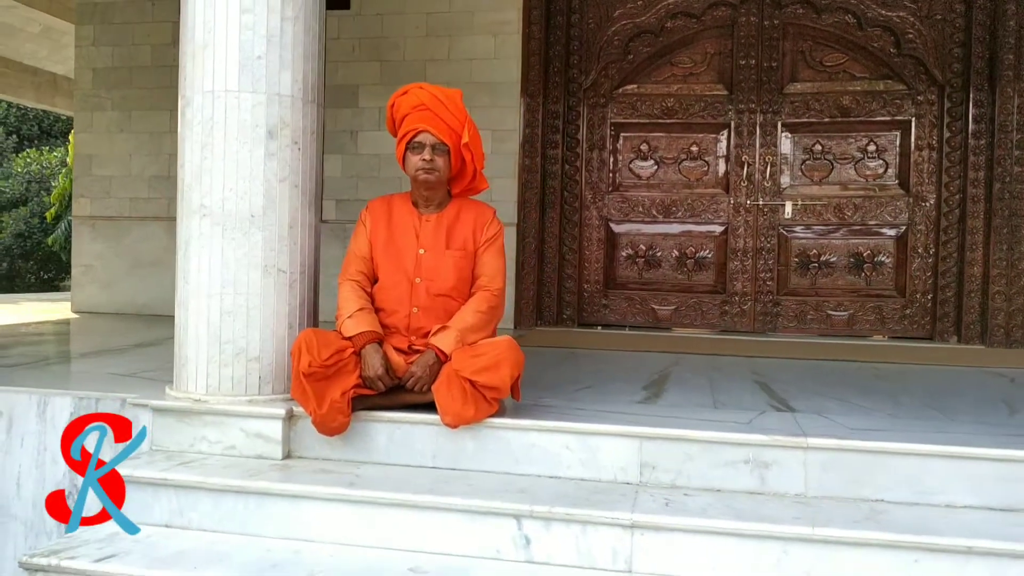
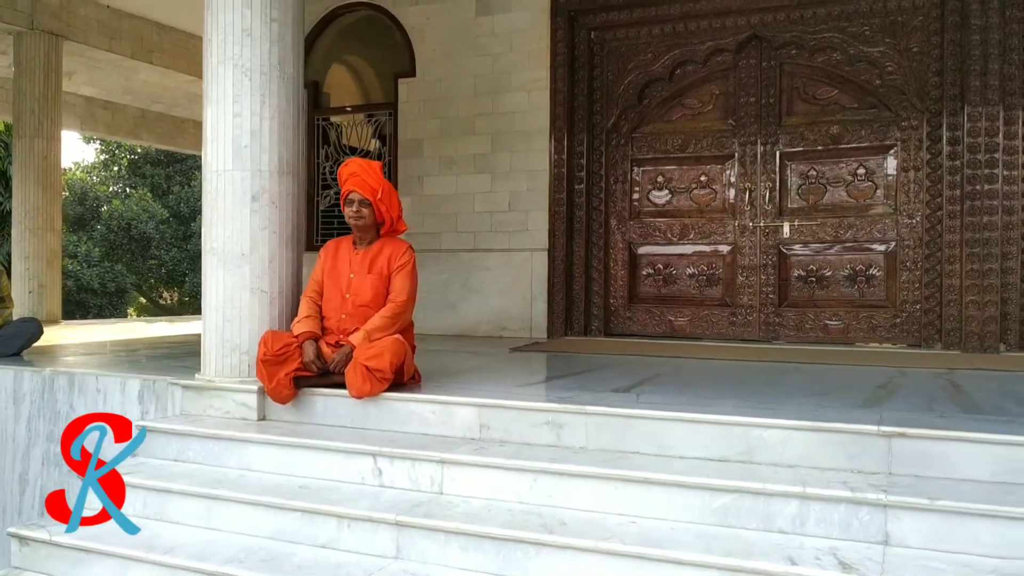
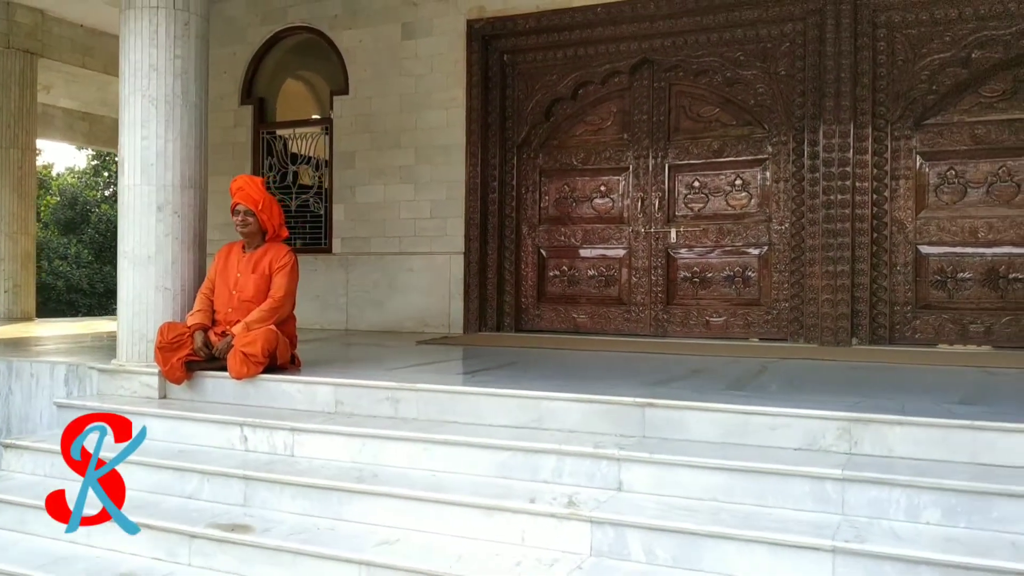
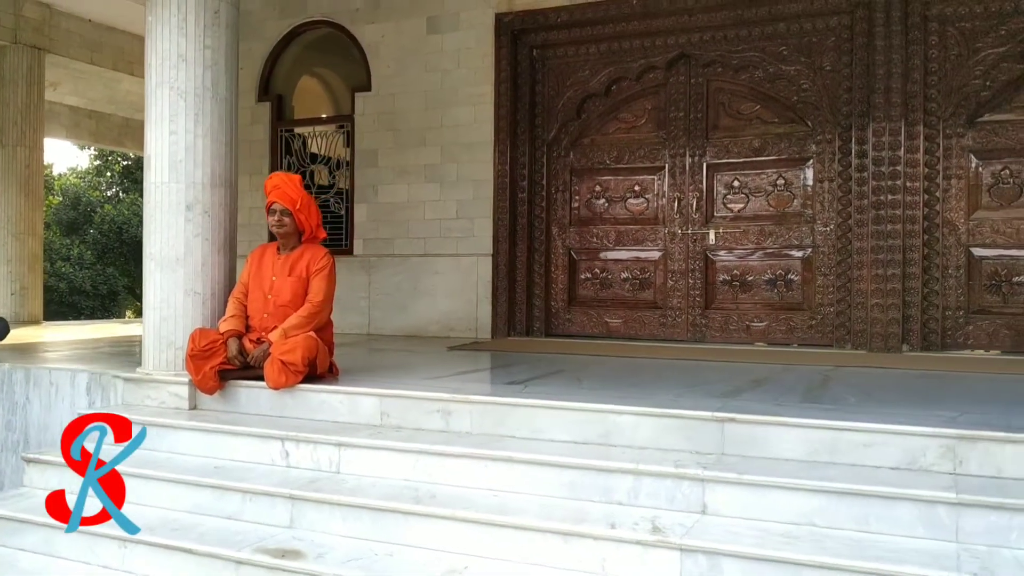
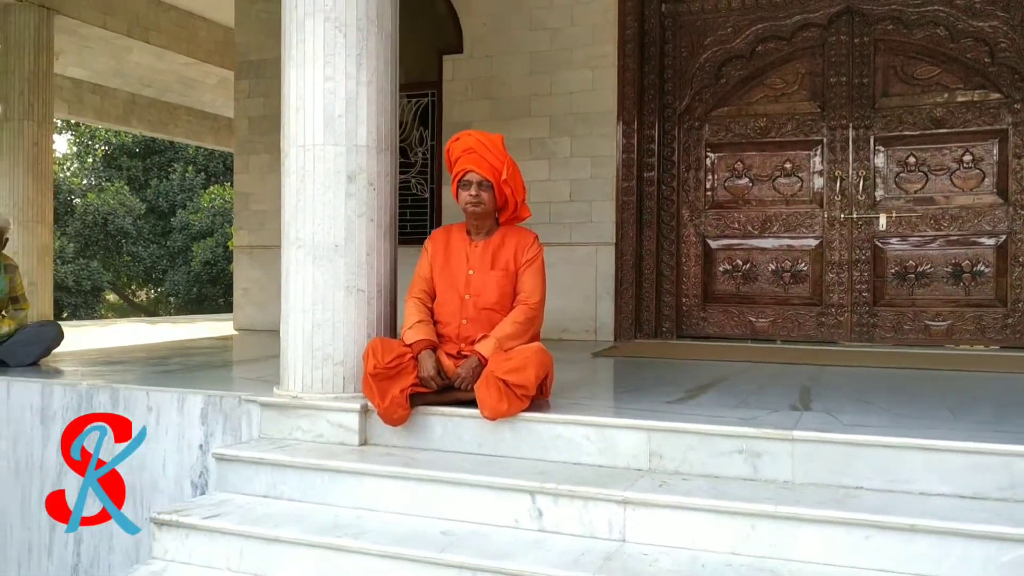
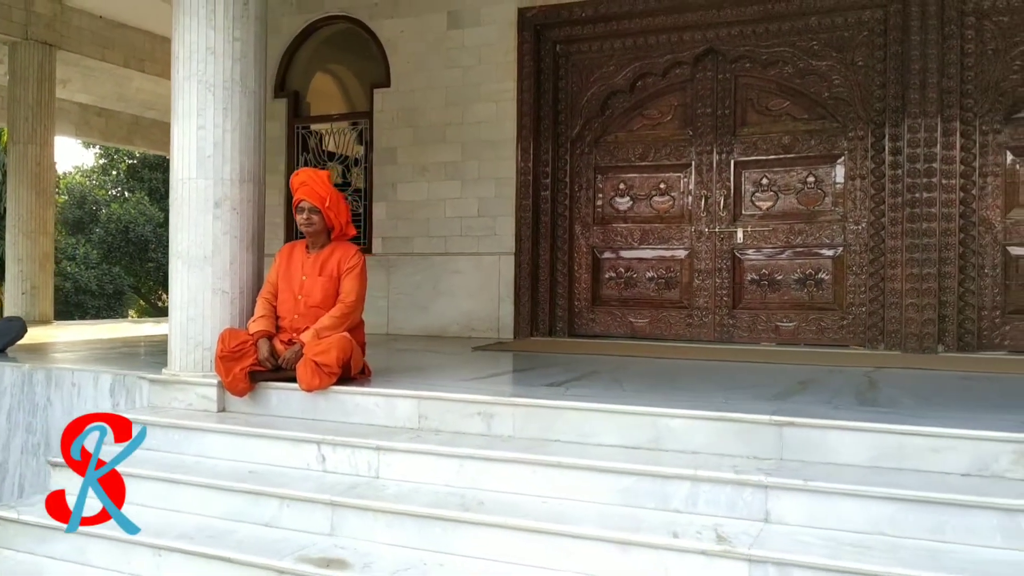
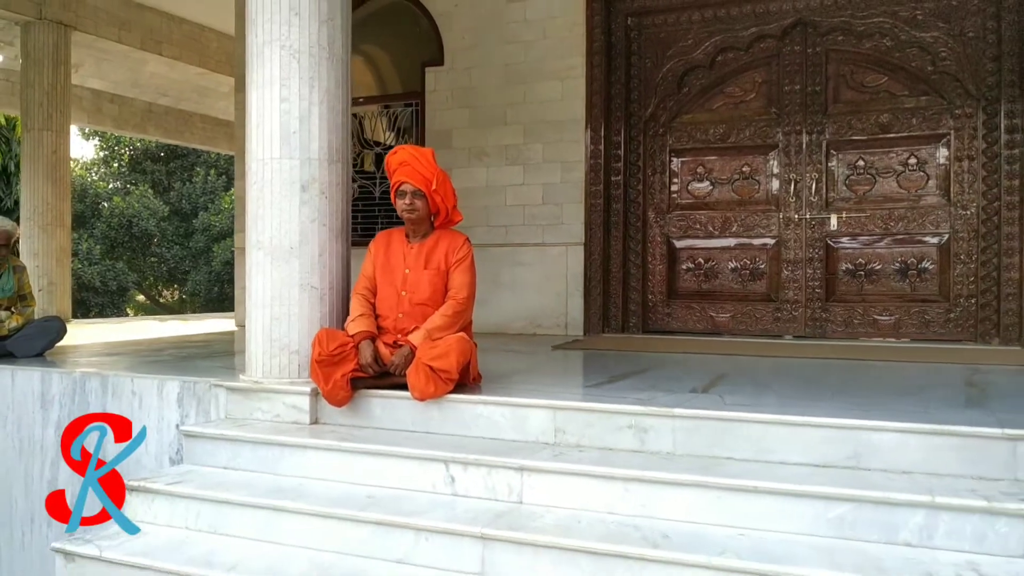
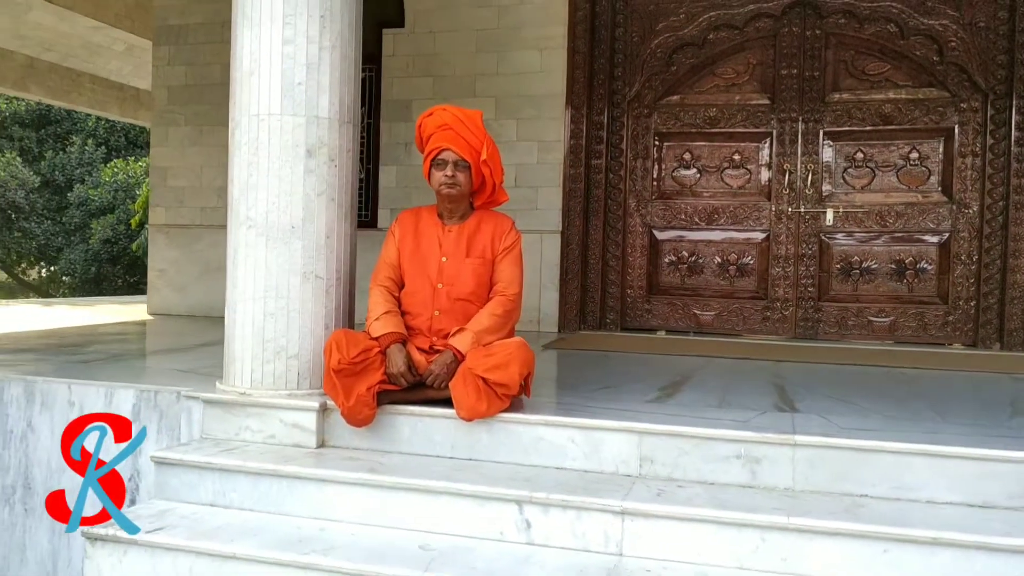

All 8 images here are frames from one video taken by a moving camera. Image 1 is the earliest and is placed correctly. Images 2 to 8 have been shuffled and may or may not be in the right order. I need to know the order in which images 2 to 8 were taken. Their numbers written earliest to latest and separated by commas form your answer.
8, 5, 7, 2, 6, 4, 3
